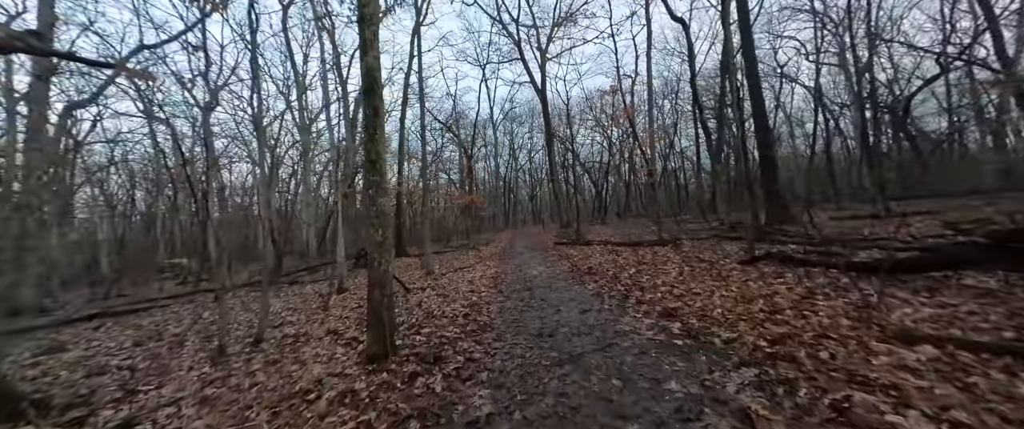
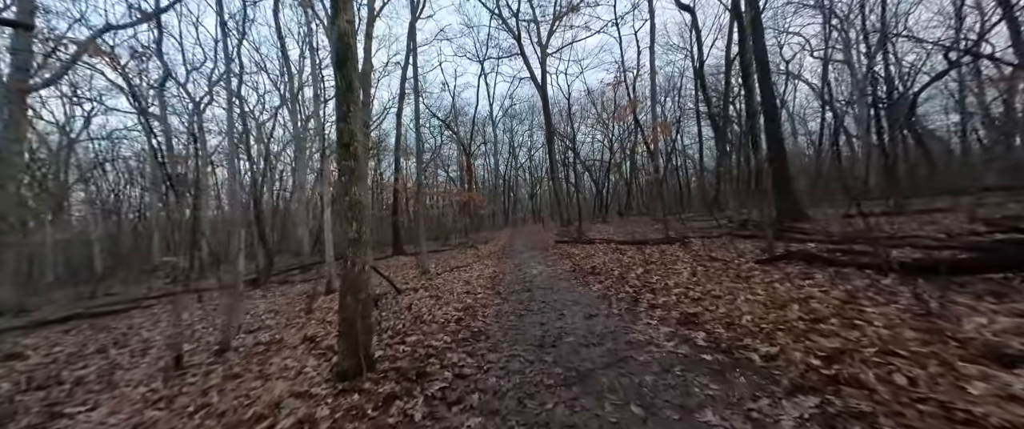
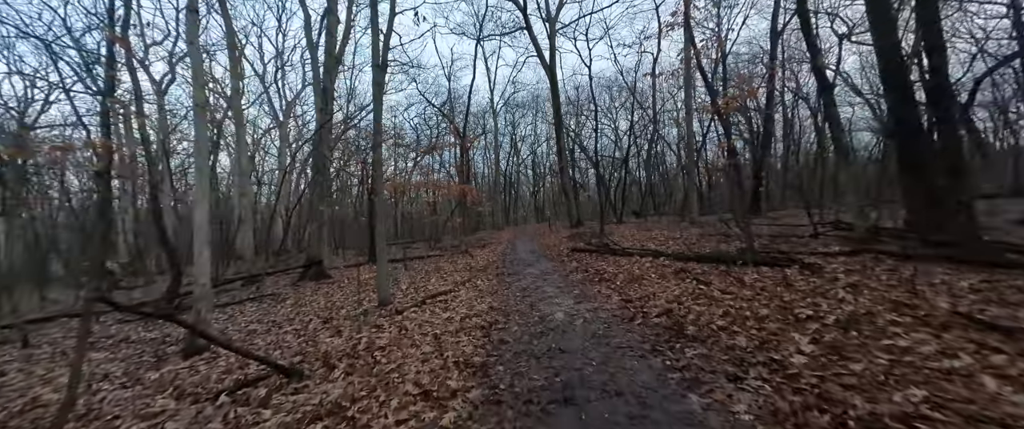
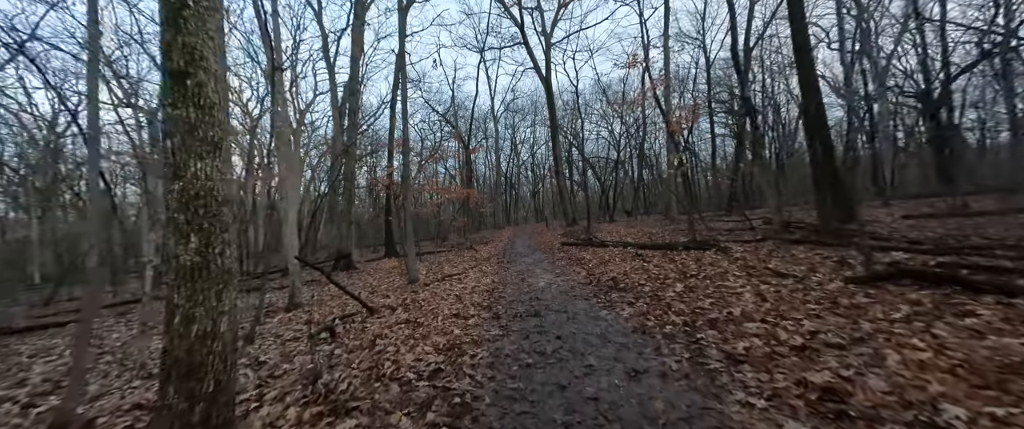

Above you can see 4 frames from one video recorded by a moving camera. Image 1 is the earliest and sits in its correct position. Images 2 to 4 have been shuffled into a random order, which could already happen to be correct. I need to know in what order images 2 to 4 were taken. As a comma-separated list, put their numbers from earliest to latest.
2, 4, 3
